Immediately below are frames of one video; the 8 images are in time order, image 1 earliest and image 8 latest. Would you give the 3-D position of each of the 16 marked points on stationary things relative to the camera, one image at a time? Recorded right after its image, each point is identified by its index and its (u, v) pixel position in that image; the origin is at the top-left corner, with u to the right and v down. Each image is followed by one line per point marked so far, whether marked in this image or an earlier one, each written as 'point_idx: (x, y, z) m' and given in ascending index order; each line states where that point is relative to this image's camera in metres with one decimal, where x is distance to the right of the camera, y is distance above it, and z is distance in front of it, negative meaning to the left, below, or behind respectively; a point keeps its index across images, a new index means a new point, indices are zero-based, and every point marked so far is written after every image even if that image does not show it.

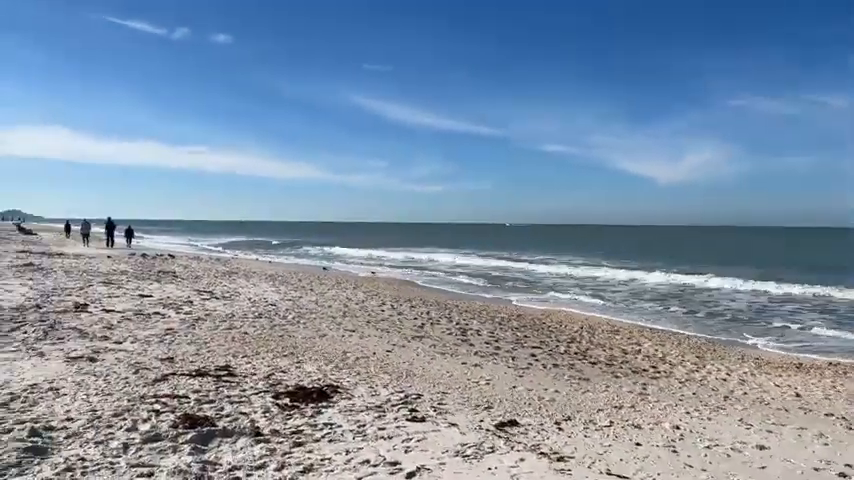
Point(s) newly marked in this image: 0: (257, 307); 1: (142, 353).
0: (-3.5, -1.4, +13.6) m
1: (-3.7, -1.5, +8.6) m
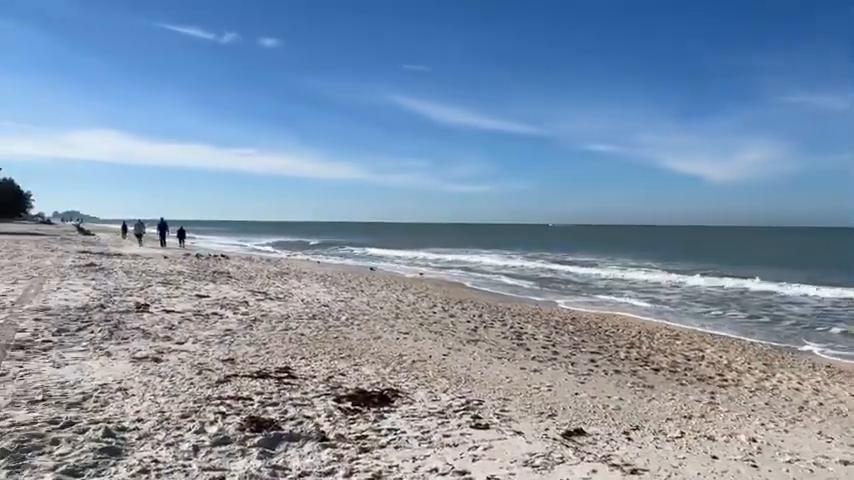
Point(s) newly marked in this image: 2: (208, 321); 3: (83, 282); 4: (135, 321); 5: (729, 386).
0: (-2.4, -1.4, +13.7) m
1: (-3.0, -1.5, +8.7) m
2: (-3.8, -1.4, +11.2) m
3: (-7.7, -1.0, +14.7) m
4: (-4.7, -1.3, +10.6) m
5: (+4.0, -1.9, +8.7) m
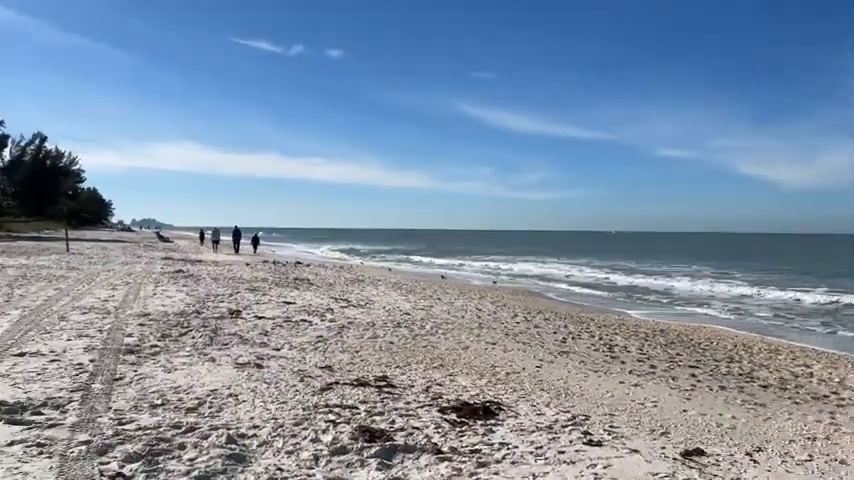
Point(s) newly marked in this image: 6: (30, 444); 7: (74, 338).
0: (-0.7, -1.6, +13.8) m
1: (-1.7, -1.6, +8.8) m
2: (-2.2, -1.5, +11.4) m
3: (-5.9, -1.2, +15.3) m
4: (-3.2, -1.5, +10.9) m
5: (+5.3, -2.1, +8.1) m
6: (-3.0, -1.6, +5.0) m
7: (-4.9, -1.4, +9.1) m
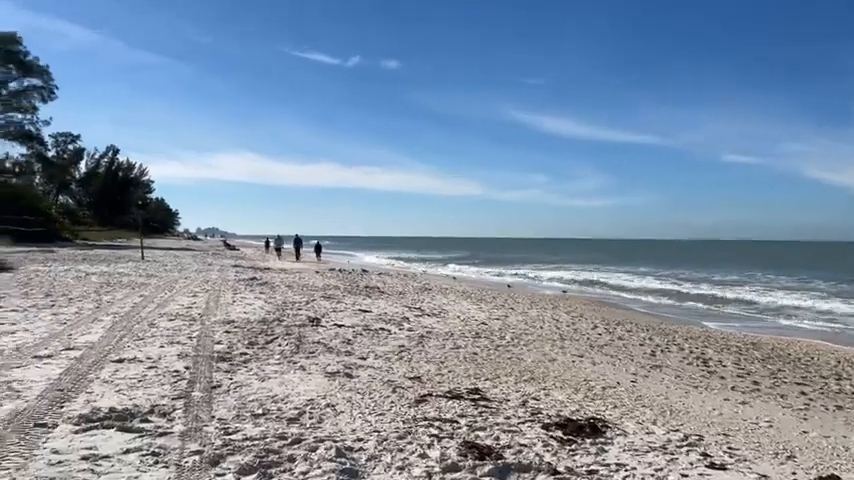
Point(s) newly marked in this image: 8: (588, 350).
0: (+0.9, -1.8, +13.6) m
1: (-0.5, -1.7, +8.7) m
2: (-0.8, -1.7, +11.3) m
3: (-4.1, -1.3, +15.5) m
4: (-1.9, -1.6, +10.9) m
5: (+6.4, -2.2, +7.4) m
6: (-2.2, -1.6, +5.0) m
7: (-3.7, -1.5, +9.3) m
8: (+2.8, -1.9, +11.4) m
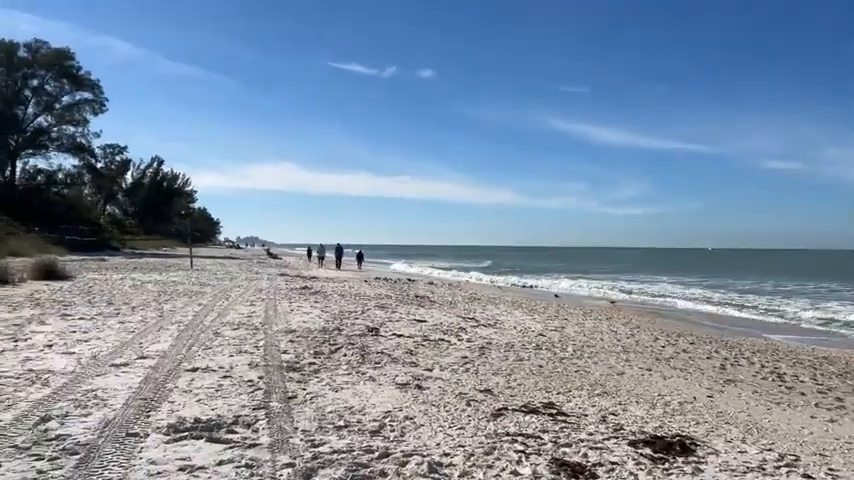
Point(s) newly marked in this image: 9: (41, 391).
0: (+2.1, -2.0, +13.4) m
1: (+0.4, -1.9, +8.6) m
2: (+0.2, -1.9, +11.2) m
3: (-2.8, -1.6, +15.6) m
4: (-0.8, -1.8, +10.8) m
5: (+7.2, -2.3, +6.9) m
6: (-1.4, -1.7, +5.0) m
7: (-2.7, -1.6, +9.4) m
8: (+3.9, -2.1, +11.1) m
9: (-4.0, -1.6, +6.8) m
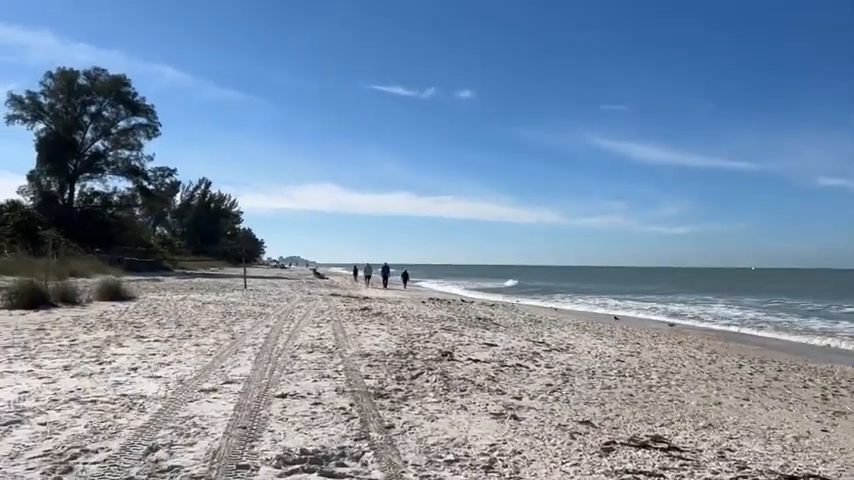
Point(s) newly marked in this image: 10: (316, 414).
0: (+3.6, -2.4, +12.9) m
1: (+1.6, -2.2, +8.2) m
2: (+1.6, -2.2, +10.9) m
3: (-1.2, -2.1, +15.4) m
4: (+0.5, -2.1, +10.5) m
5: (+8.3, -2.5, +6.1) m
6: (-0.5, -1.9, +4.7) m
7: (-1.5, -2.0, +9.2) m
8: (+5.2, -2.5, +10.5) m
9: (-2.9, -1.8, +6.7) m
10: (-1.2, -1.9, +7.2) m
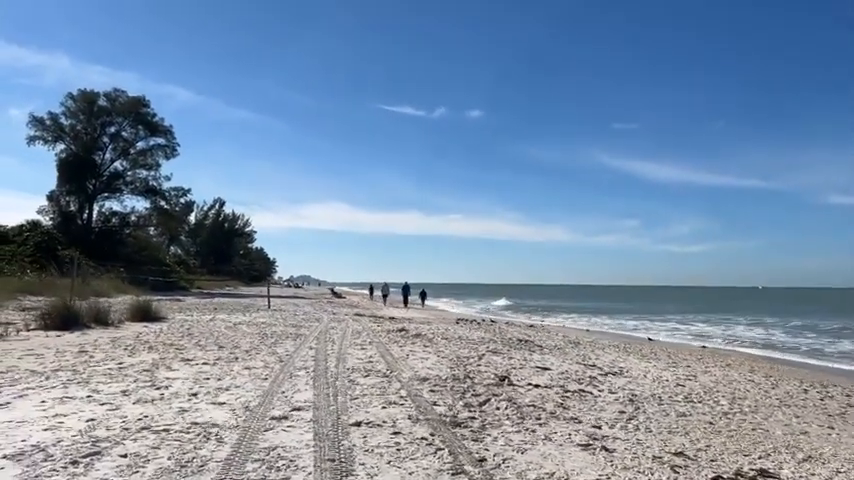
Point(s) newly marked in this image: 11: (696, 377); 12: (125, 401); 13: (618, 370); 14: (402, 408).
0: (+4.6, -2.8, +12.4) m
1: (+2.6, -2.4, +7.8) m
2: (+2.6, -2.6, +10.4) m
3: (-0.1, -2.5, +15.0) m
4: (+1.5, -2.4, +10.1) m
5: (+9.2, -2.7, +5.6) m
6: (+0.4, -2.0, +4.3) m
7: (-0.5, -2.2, +8.8) m
8: (+6.2, -2.8, +10.0) m
9: (-2.0, -2.0, +6.3) m
10: (-0.3, -2.1, +6.9) m
11: (+5.8, -3.0, +14.2) m
12: (-4.0, -2.1, +8.5) m
13: (+4.2, -2.9, +14.5) m
14: (-0.4, -2.2, +8.7) m
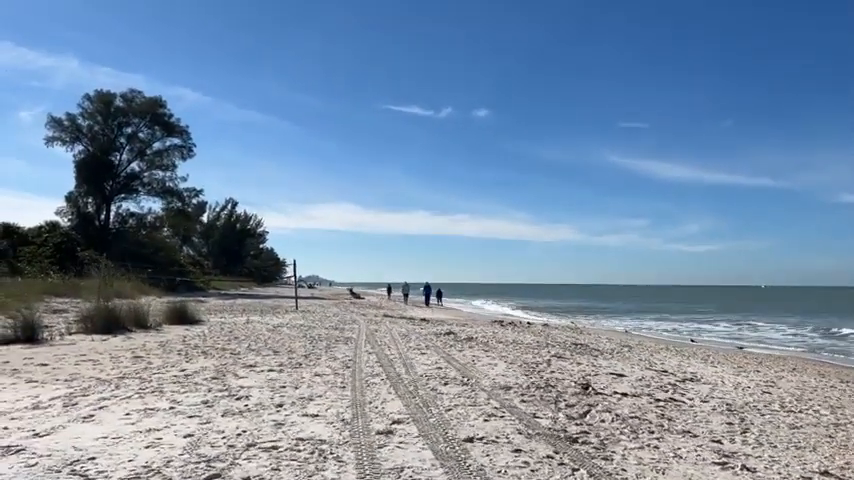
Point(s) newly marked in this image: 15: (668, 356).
0: (+6.0, -2.8, +11.8) m
1: (+3.9, -2.4, +7.2) m
2: (+3.9, -2.6, +9.8) m
3: (+1.2, -2.6, +14.4) m
4: (+2.8, -2.4, +9.5) m
5: (+10.4, -2.7, +4.9) m
6: (+1.7, -2.1, +3.8) m
7: (+0.8, -2.2, +8.3) m
8: (+7.5, -2.8, +9.3) m
9: (-0.7, -2.0, +5.8) m
10: (+1.0, -2.2, +6.3) m
11: (+7.2, -3.0, +13.6) m
12: (-2.6, -2.1, +8.0) m
13: (+5.6, -2.9, +13.9) m
14: (+1.0, -2.3, +8.1) m
15: (+6.6, -3.2, +18.1) m
